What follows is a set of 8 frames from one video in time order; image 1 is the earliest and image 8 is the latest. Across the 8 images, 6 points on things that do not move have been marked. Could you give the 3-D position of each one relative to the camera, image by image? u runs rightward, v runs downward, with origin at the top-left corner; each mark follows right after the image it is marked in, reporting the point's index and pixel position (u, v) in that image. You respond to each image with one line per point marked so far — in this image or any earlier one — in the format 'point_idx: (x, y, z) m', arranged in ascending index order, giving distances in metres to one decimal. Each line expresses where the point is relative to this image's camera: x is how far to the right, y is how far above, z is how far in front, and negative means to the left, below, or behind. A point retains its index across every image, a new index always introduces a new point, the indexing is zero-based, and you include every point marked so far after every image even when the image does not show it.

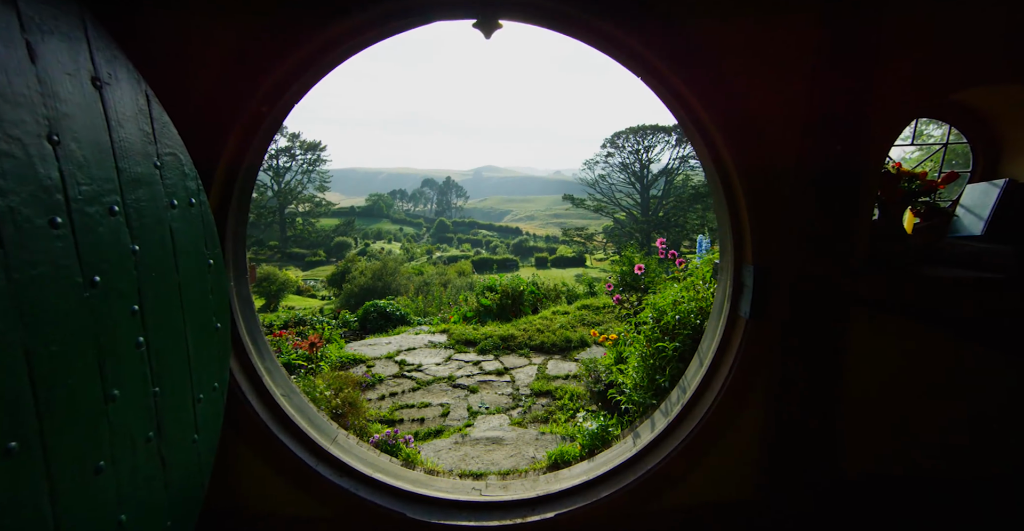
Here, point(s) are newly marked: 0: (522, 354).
0: (+0.1, -1.0, +5.7) m
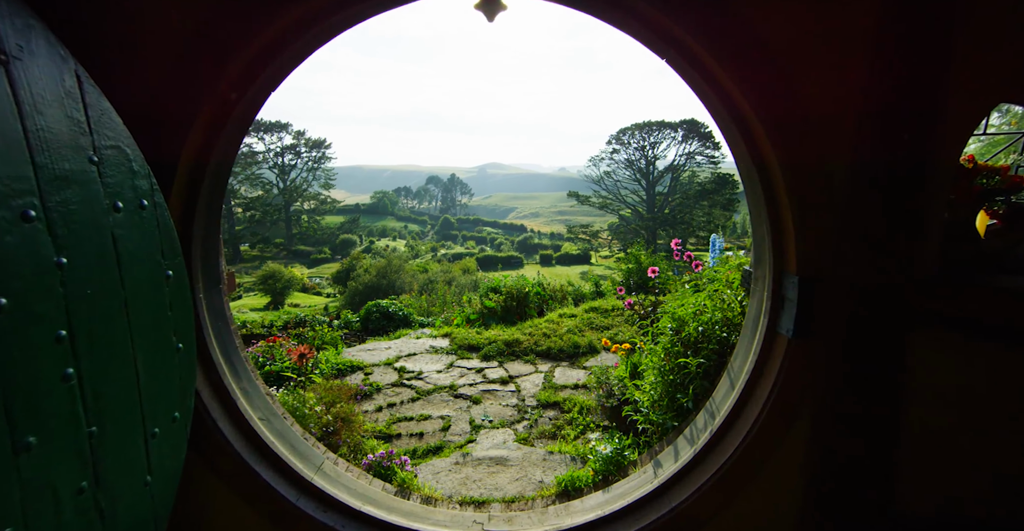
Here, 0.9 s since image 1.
0: (+0.2, -1.1, +5.5) m
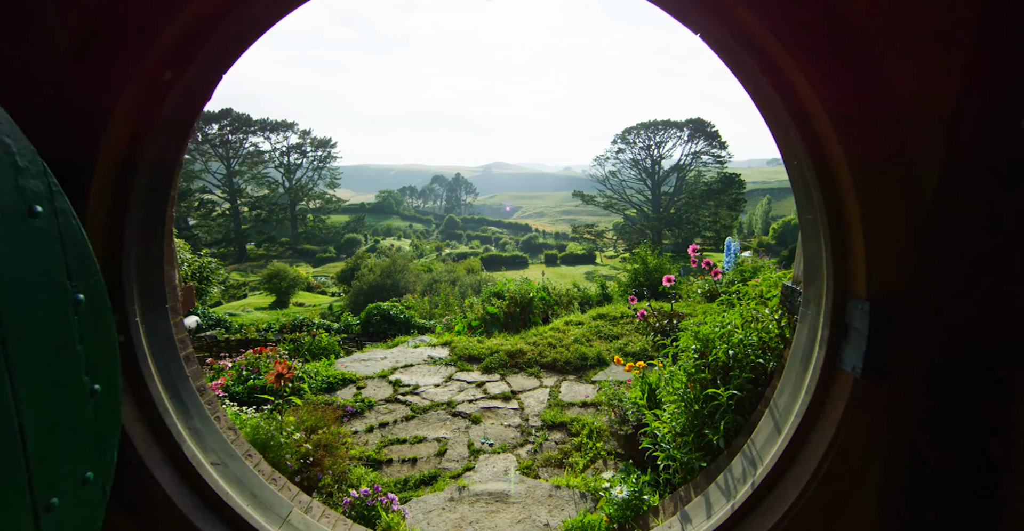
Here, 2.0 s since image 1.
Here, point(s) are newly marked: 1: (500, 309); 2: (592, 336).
0: (+0.2, -1.1, +5.1) m
1: (-0.2, -0.6, +7.0) m
2: (+0.9, -0.8, +5.7) m
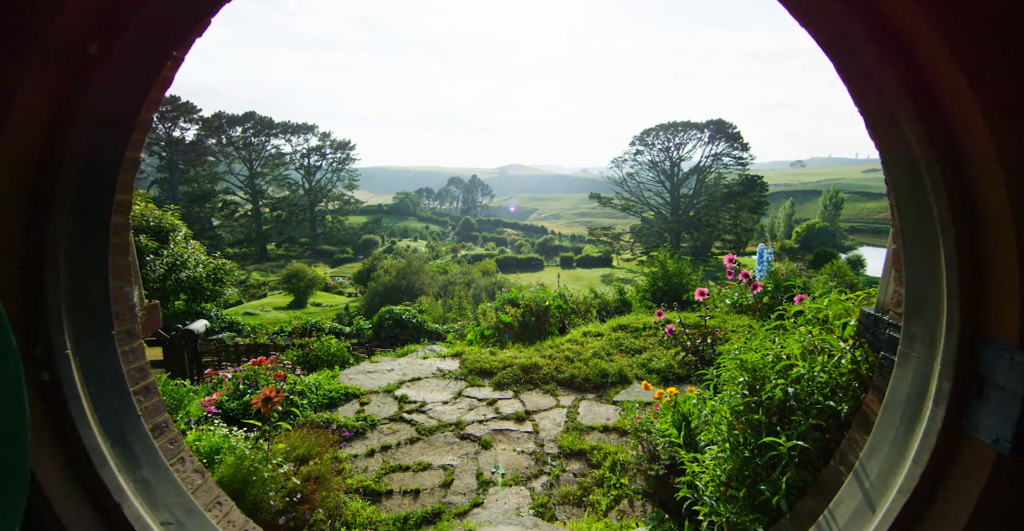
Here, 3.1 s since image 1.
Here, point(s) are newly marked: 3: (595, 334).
0: (+0.3, -1.2, +4.7) m
1: (0.0, -0.7, +6.6) m
2: (+1.1, -0.9, +5.3) m
3: (+1.0, -0.8, +5.9) m
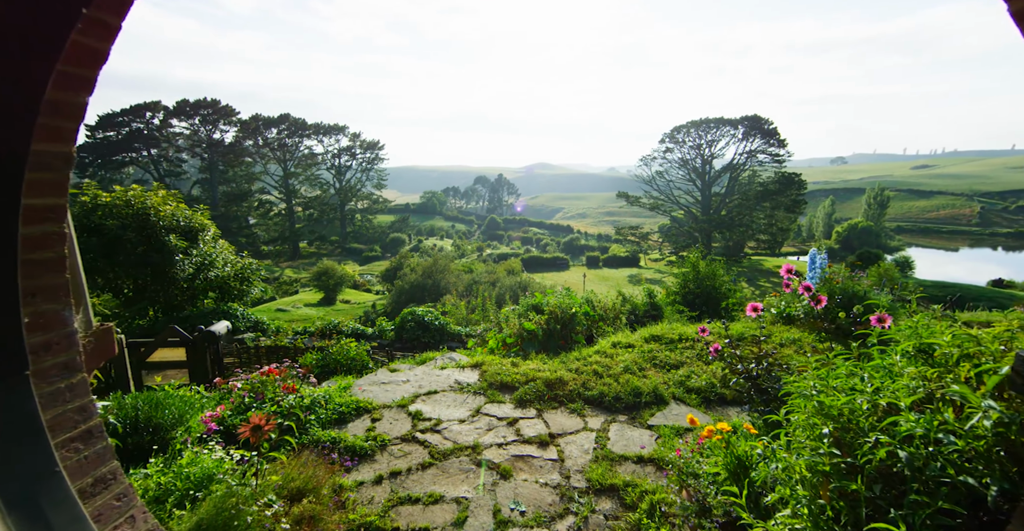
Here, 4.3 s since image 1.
0: (+0.5, -1.3, +4.3) m
1: (+0.3, -0.8, +6.2) m
2: (+1.3, -1.0, +4.8) m
3: (+1.3, -0.9, +5.5) m
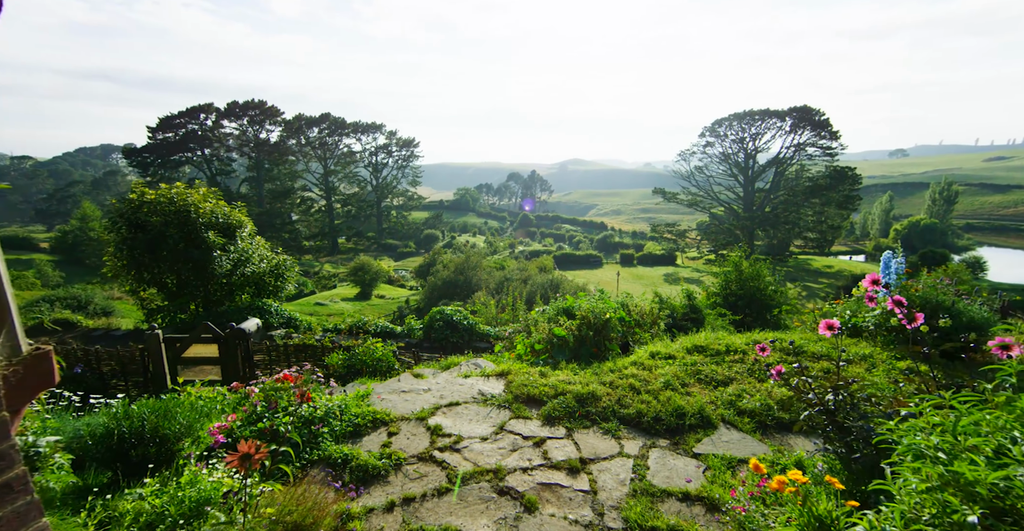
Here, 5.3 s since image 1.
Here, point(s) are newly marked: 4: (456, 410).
0: (+0.8, -1.3, +3.8) m
1: (+0.7, -0.8, +5.8) m
2: (+1.6, -1.0, +4.3) m
3: (+1.6, -0.9, +5.0) m
4: (-0.5, -1.3, +4.5) m
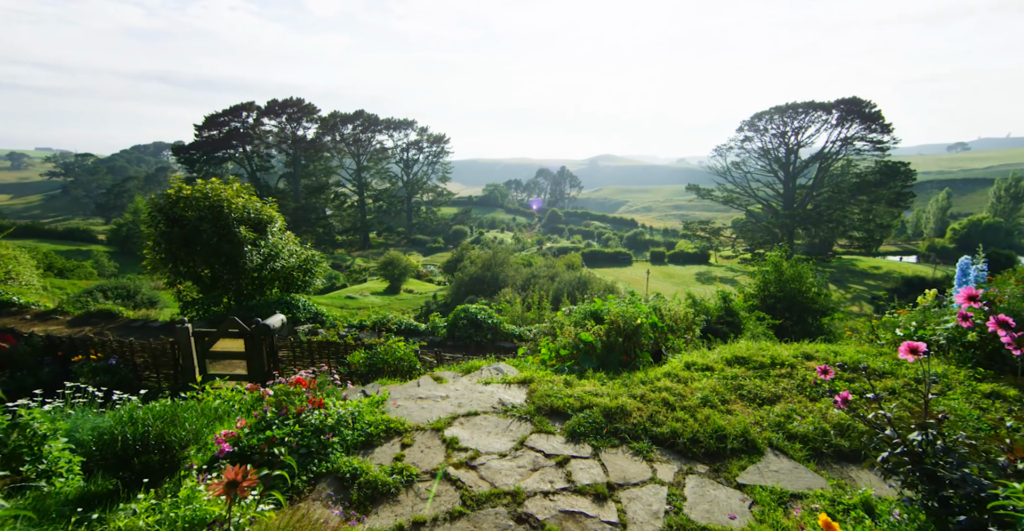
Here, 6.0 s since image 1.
0: (+0.9, -1.3, +3.5) m
1: (+0.9, -0.8, +5.4) m
2: (+1.8, -1.0, +3.9) m
3: (+1.8, -1.0, +4.6) m
4: (-0.3, -1.3, +4.2) m
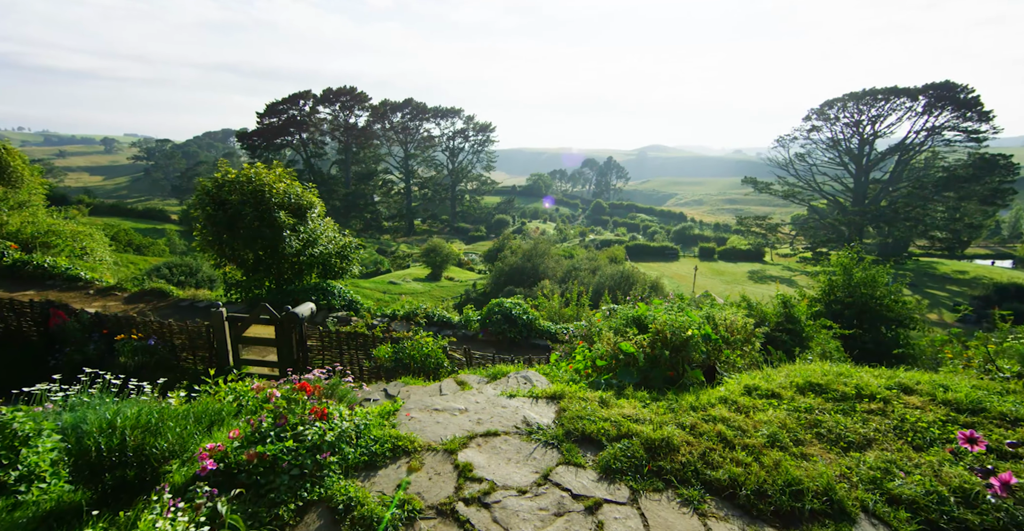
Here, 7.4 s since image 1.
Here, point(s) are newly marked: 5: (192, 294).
0: (+1.0, -1.4, +2.8) m
1: (+1.2, -0.8, +4.7) m
2: (+1.9, -1.1, +3.2) m
3: (+2.0, -1.0, +3.8) m
4: (-0.1, -1.3, +3.6) m
5: (-9.2, -0.9, +13.7) m
